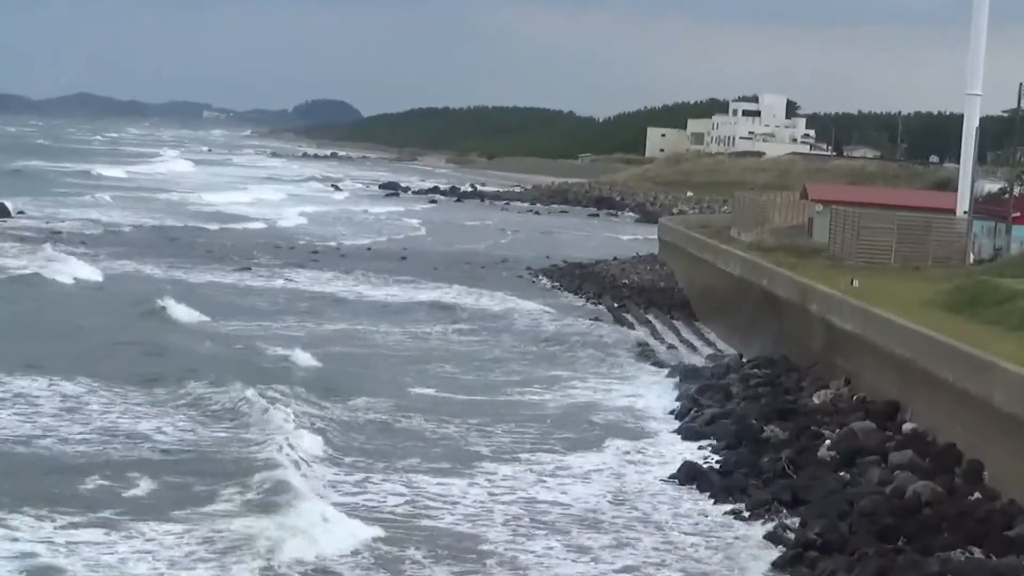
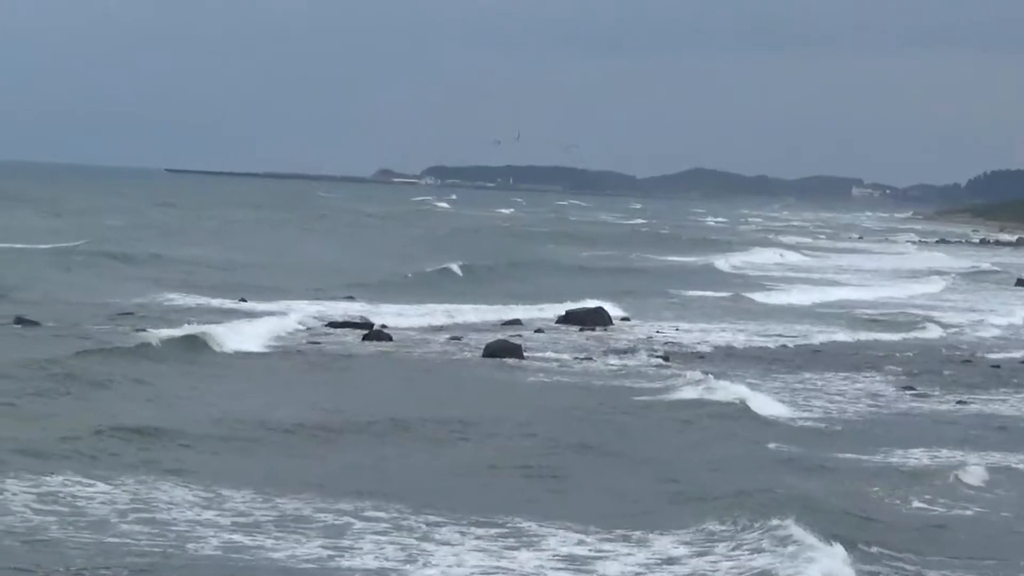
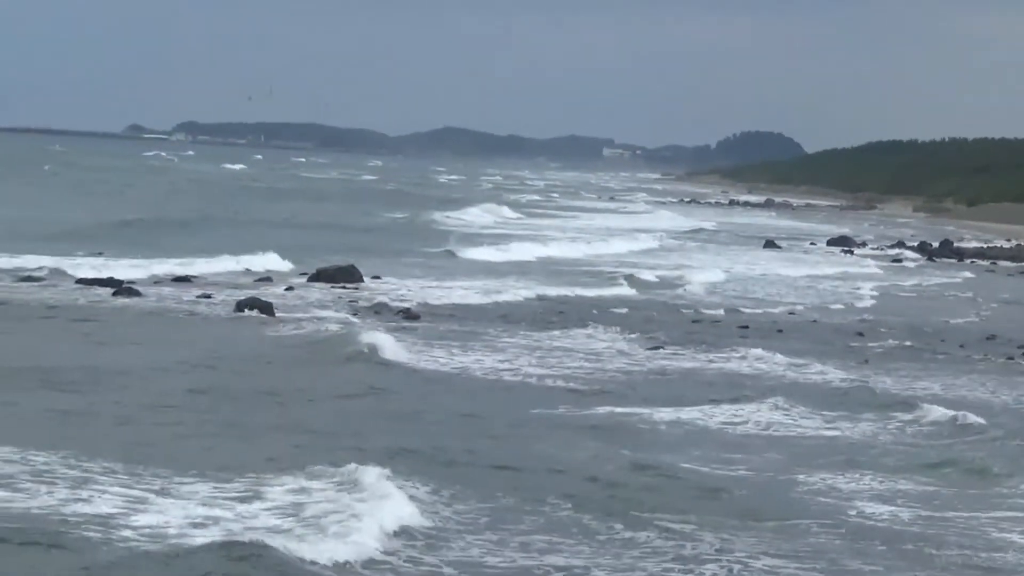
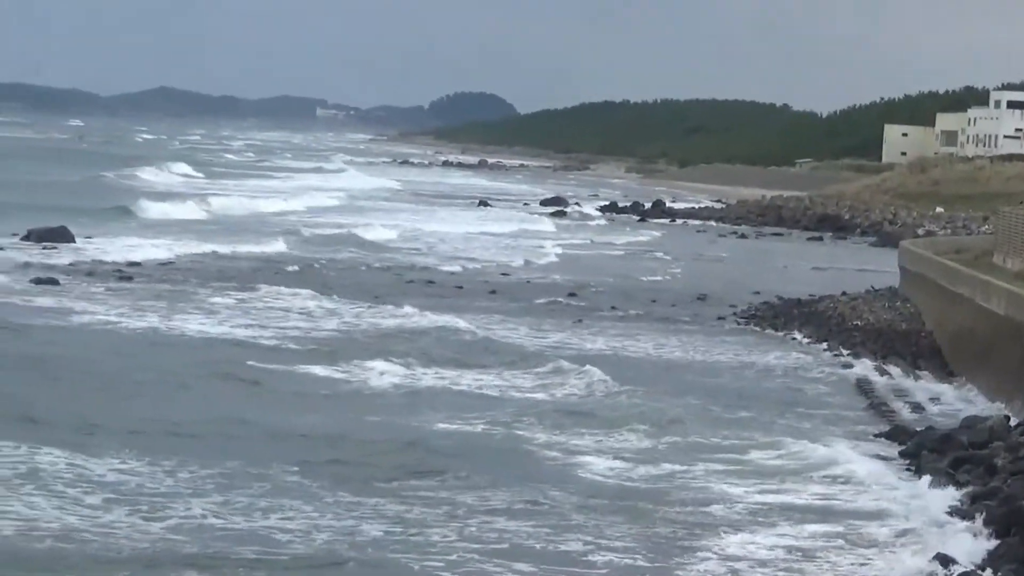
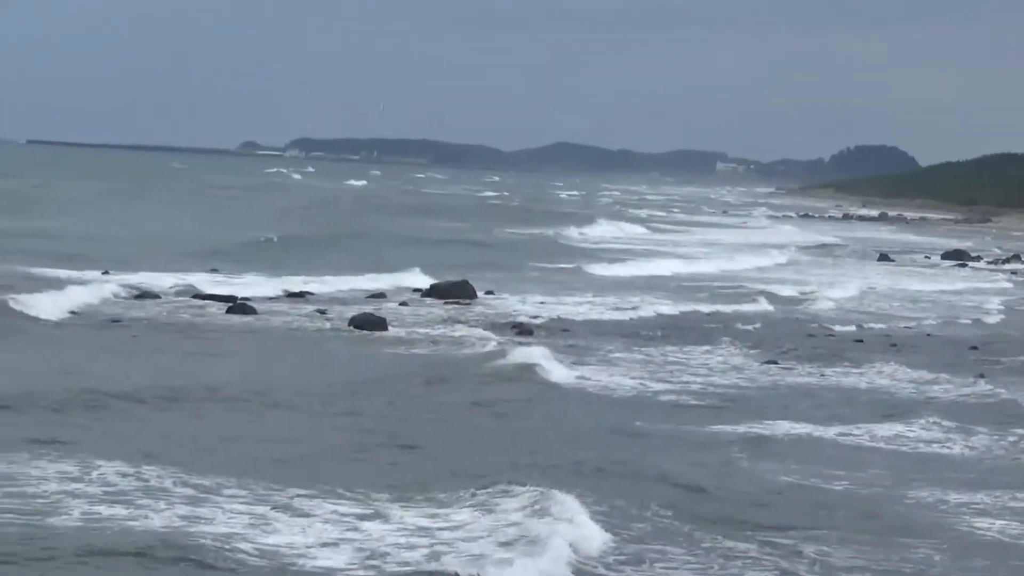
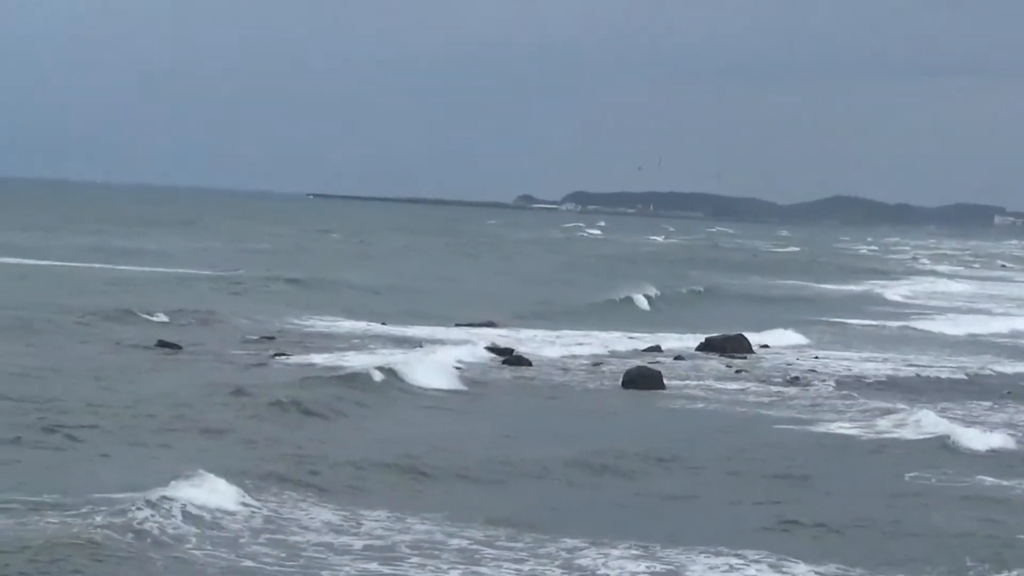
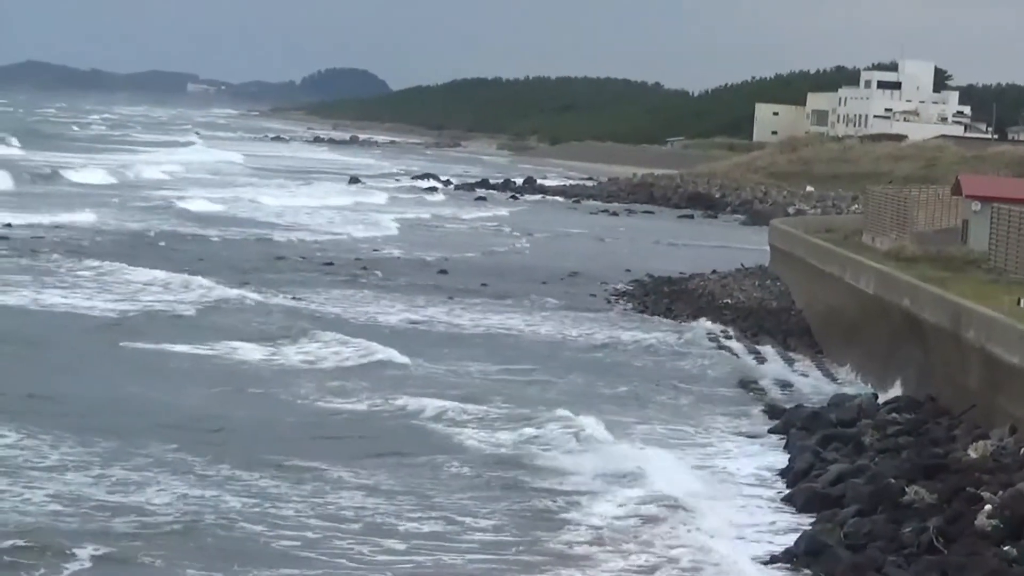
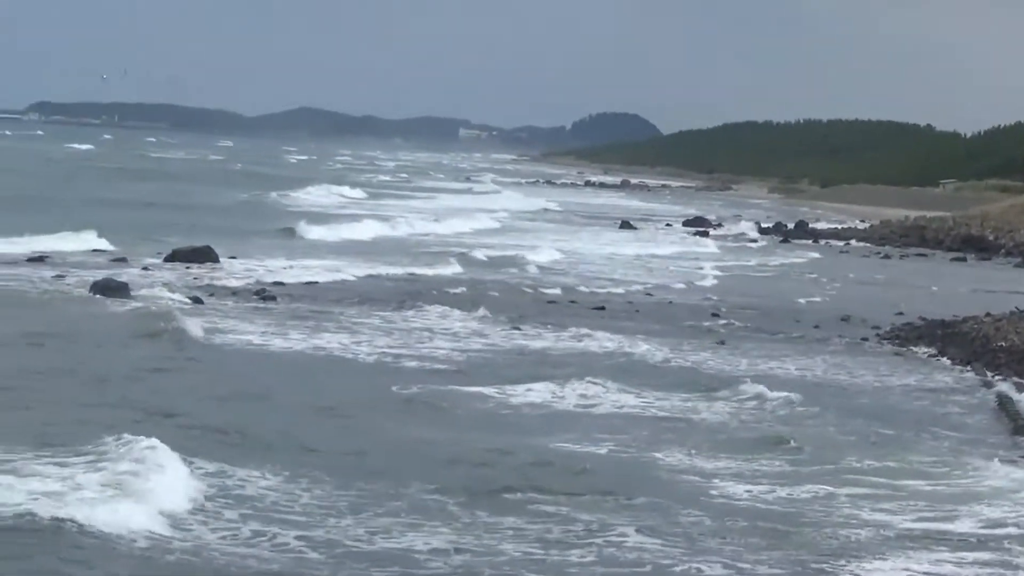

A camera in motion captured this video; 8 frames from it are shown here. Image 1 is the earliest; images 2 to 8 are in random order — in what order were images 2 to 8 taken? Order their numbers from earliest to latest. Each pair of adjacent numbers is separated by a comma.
7, 4, 8, 3, 5, 2, 6
